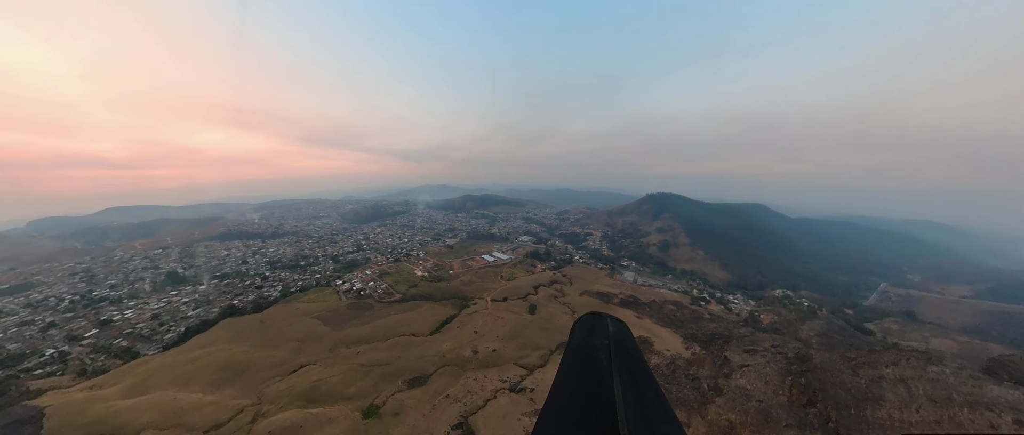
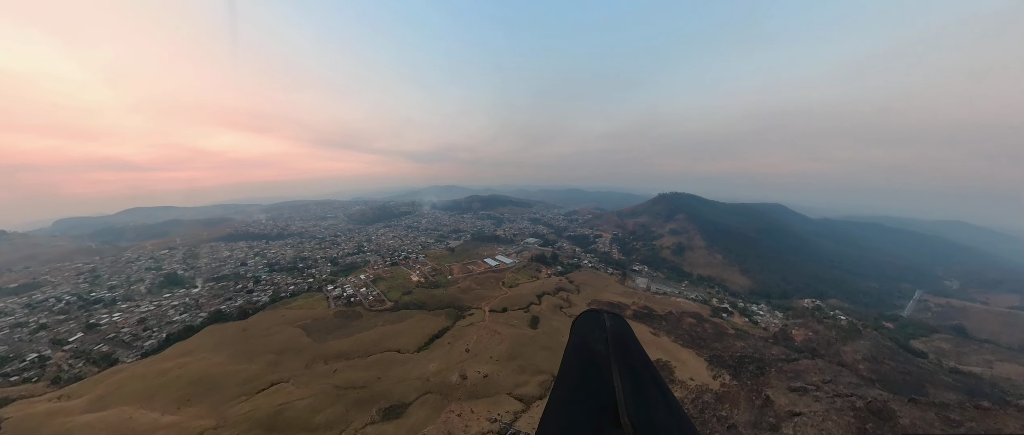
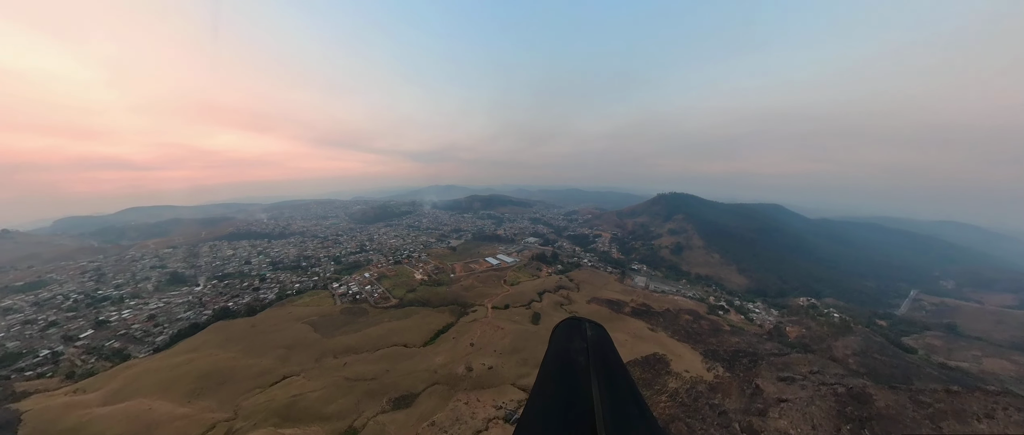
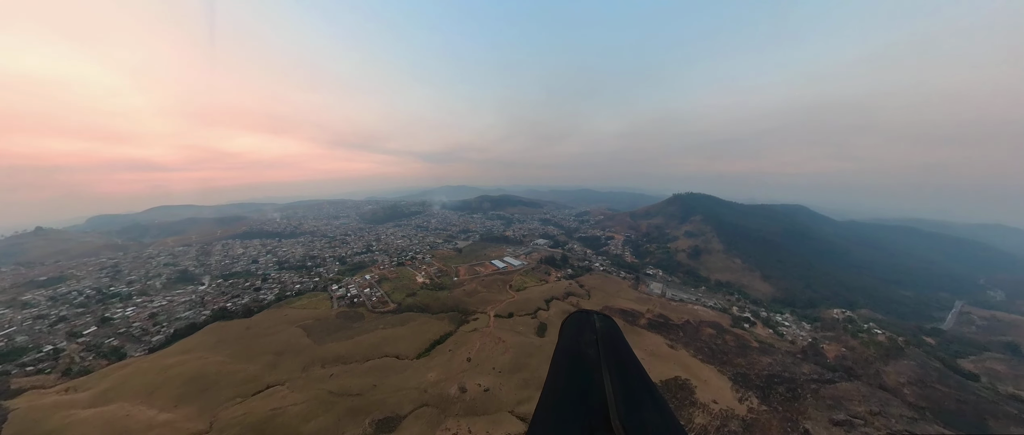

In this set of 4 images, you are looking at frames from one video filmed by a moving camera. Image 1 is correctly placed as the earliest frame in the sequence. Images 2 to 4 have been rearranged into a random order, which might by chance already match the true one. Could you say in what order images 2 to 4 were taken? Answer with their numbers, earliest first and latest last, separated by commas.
3, 2, 4
